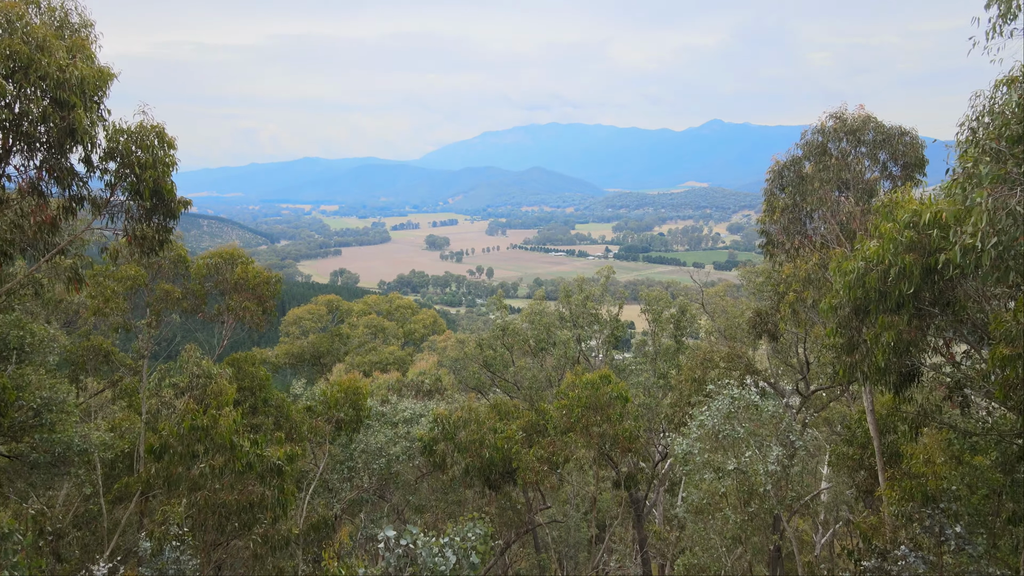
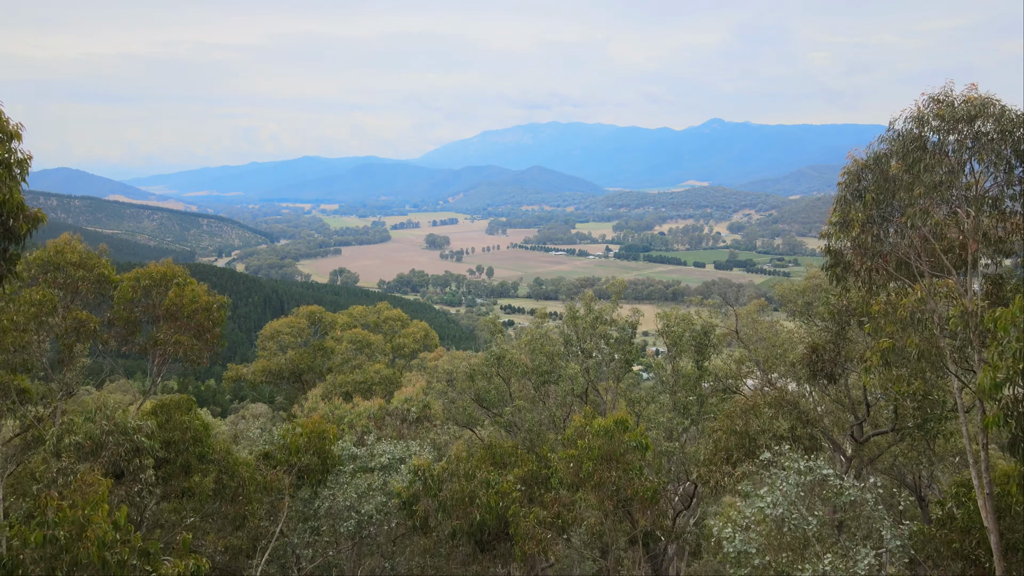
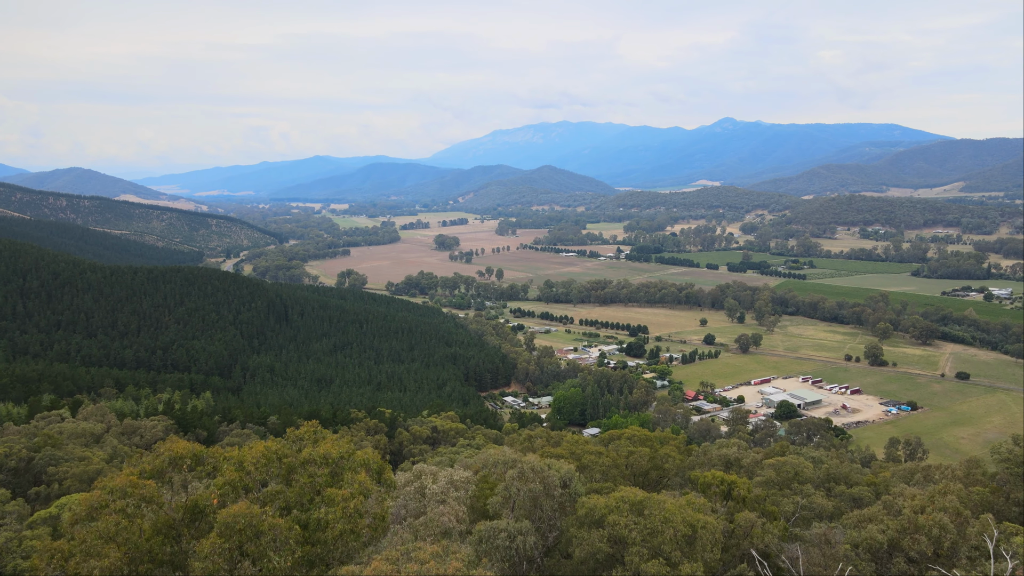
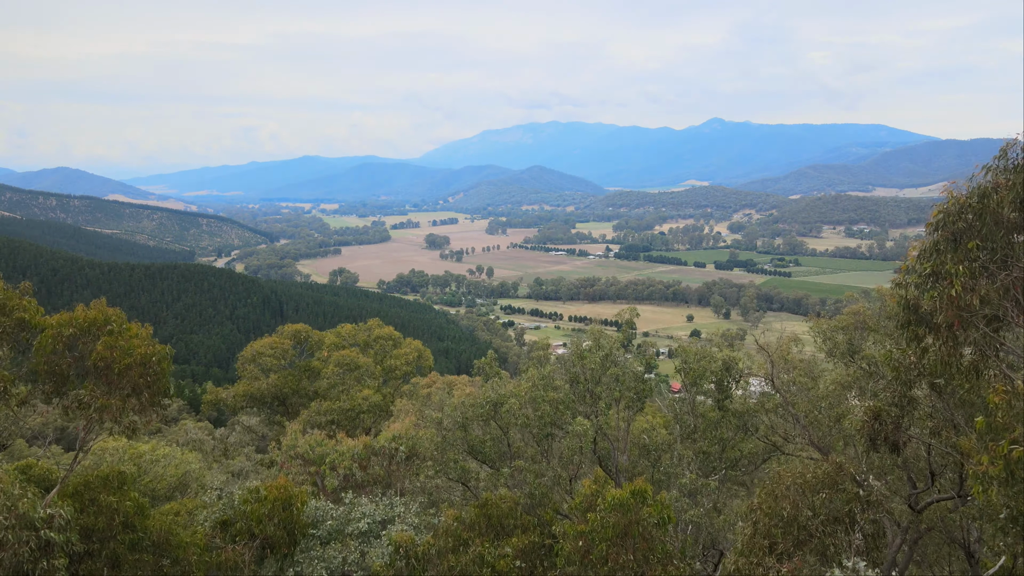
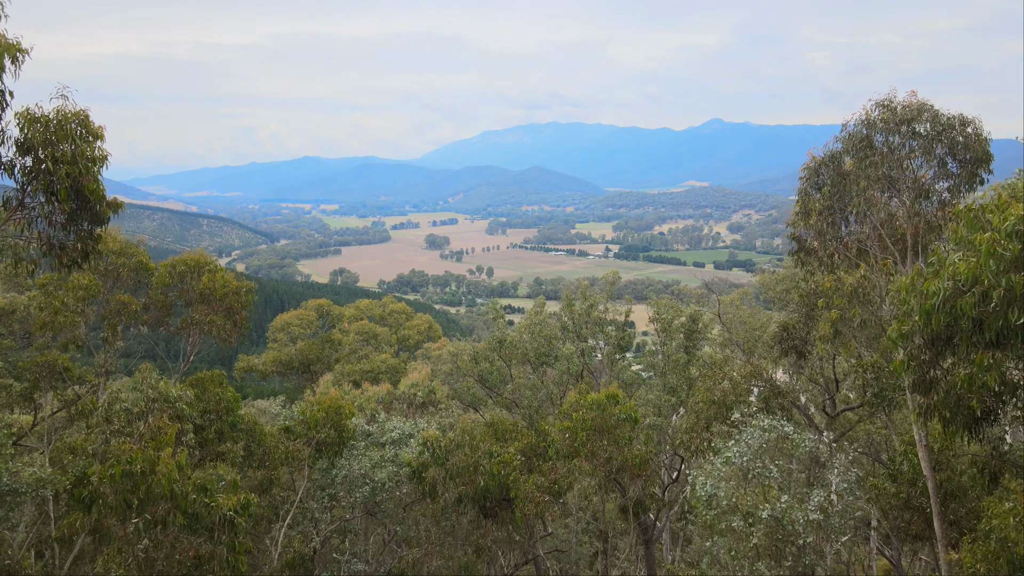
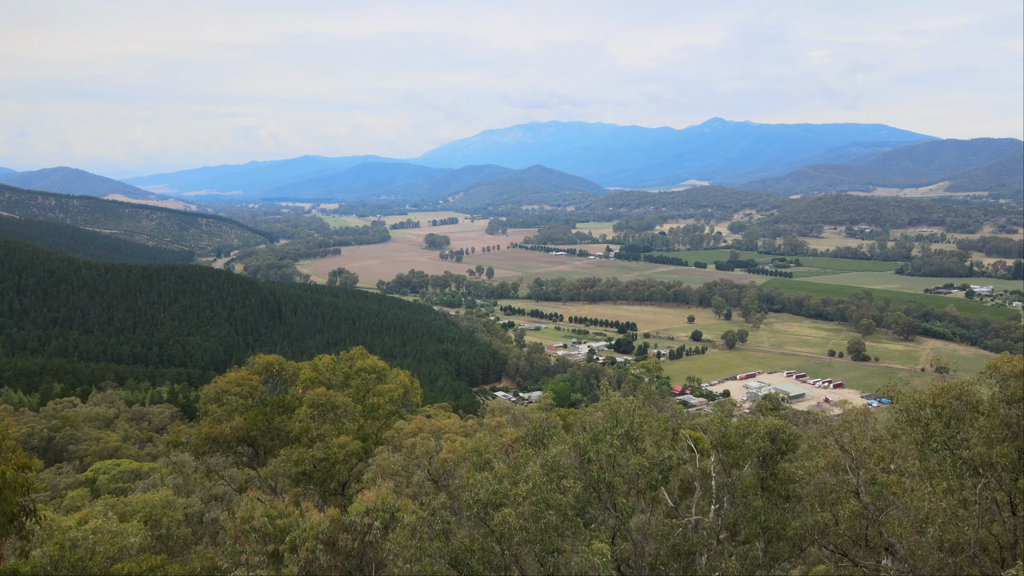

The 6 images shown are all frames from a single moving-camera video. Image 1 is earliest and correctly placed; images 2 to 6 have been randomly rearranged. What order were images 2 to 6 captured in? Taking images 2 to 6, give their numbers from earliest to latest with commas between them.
5, 2, 4, 6, 3
